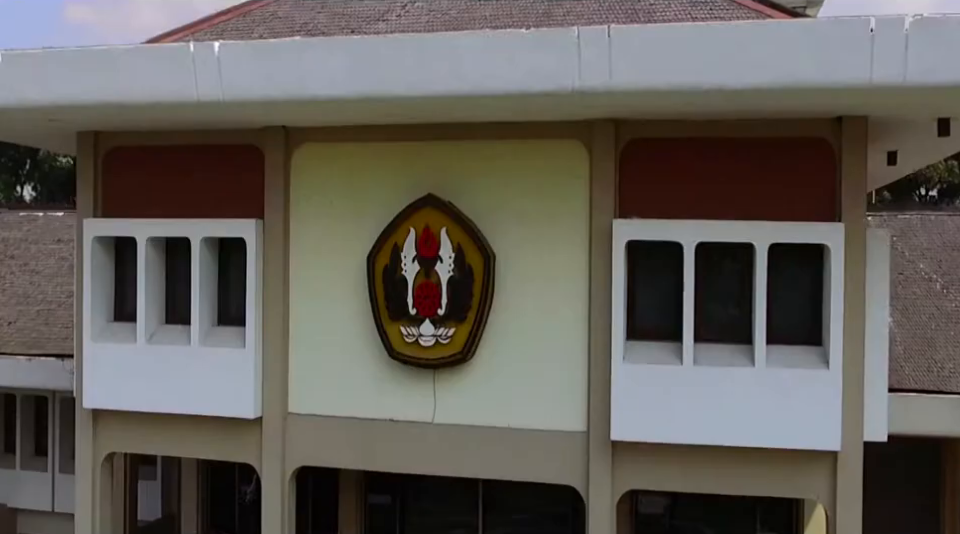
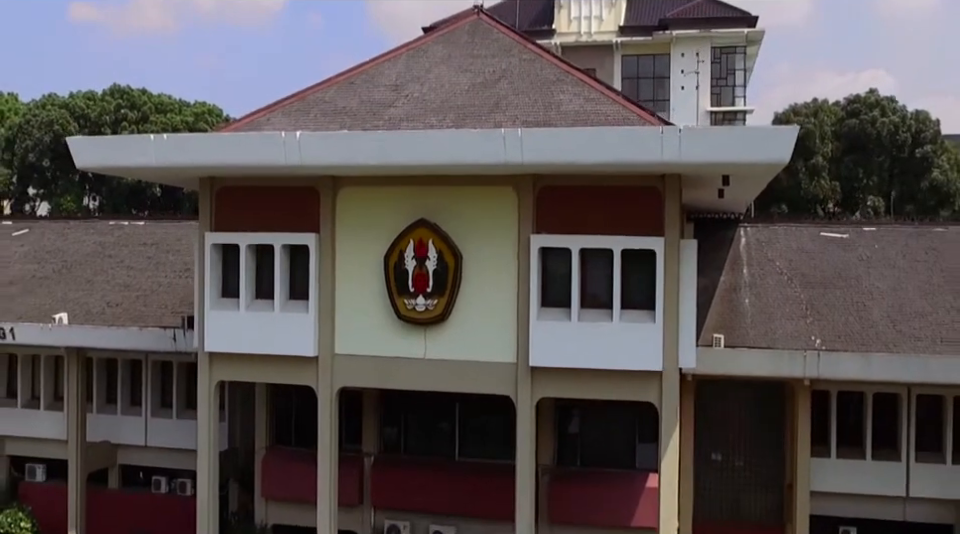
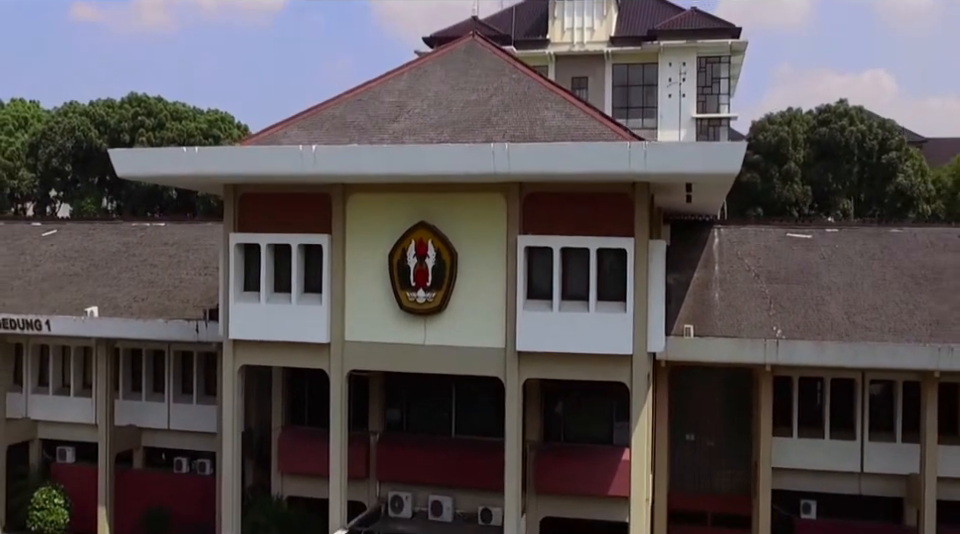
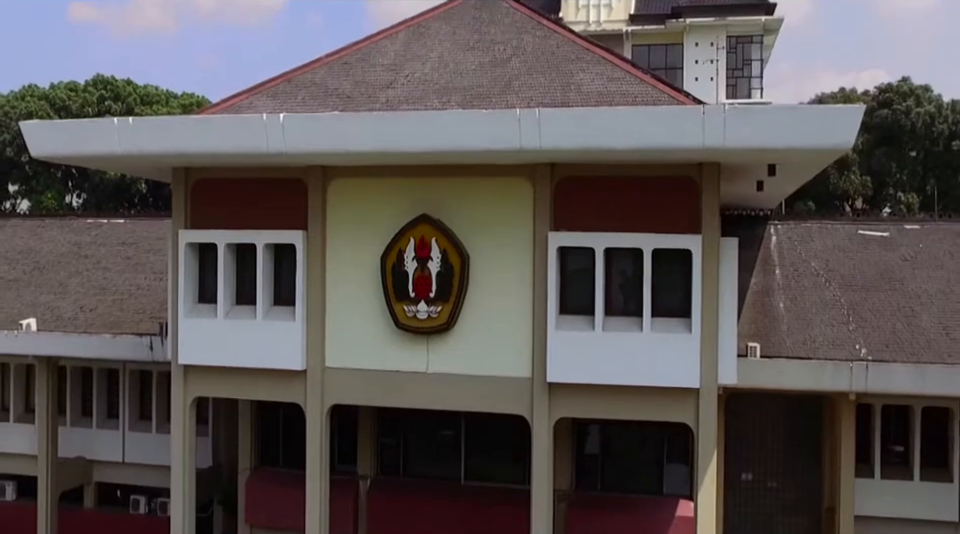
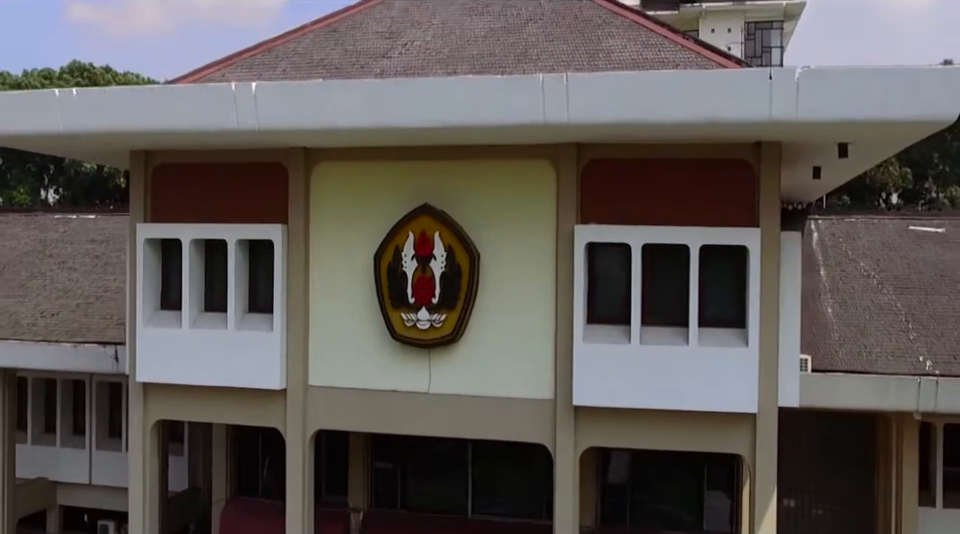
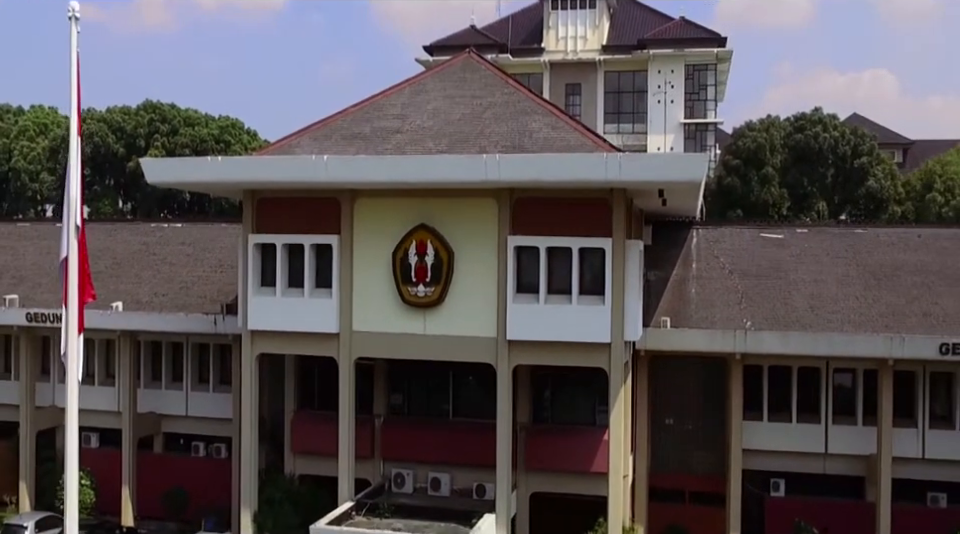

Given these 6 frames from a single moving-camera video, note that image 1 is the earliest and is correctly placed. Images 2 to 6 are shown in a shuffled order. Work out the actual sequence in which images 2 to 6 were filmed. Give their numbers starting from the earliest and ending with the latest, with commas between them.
5, 4, 2, 3, 6
